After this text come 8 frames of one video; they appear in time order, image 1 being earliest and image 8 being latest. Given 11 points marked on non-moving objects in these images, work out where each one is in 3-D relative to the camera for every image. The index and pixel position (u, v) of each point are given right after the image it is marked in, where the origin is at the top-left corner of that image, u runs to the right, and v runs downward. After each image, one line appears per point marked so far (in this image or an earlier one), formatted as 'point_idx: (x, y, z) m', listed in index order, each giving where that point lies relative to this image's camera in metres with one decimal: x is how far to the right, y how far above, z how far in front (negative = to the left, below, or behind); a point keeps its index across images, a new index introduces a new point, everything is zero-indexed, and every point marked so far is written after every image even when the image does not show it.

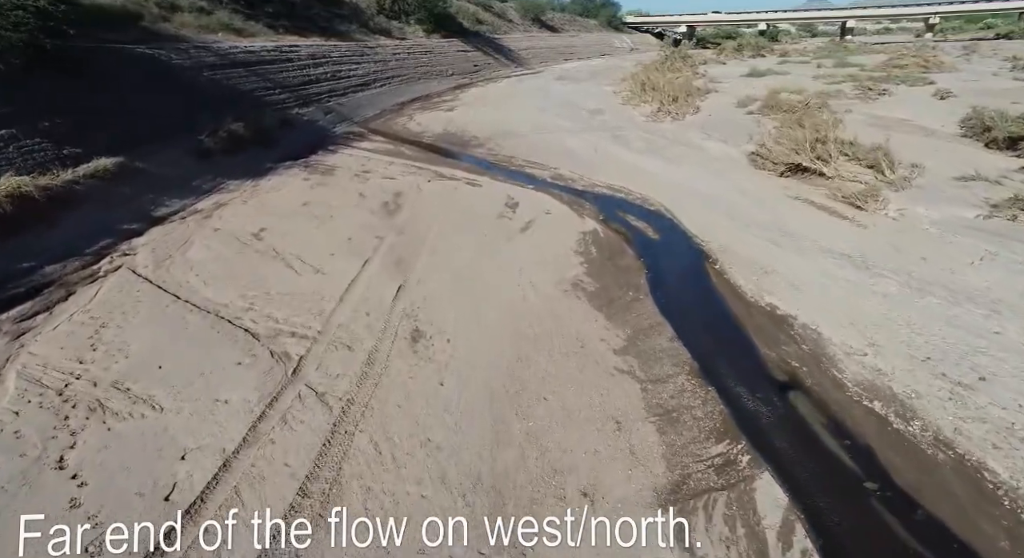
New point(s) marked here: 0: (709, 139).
0: (+5.1, +3.6, +13.7) m
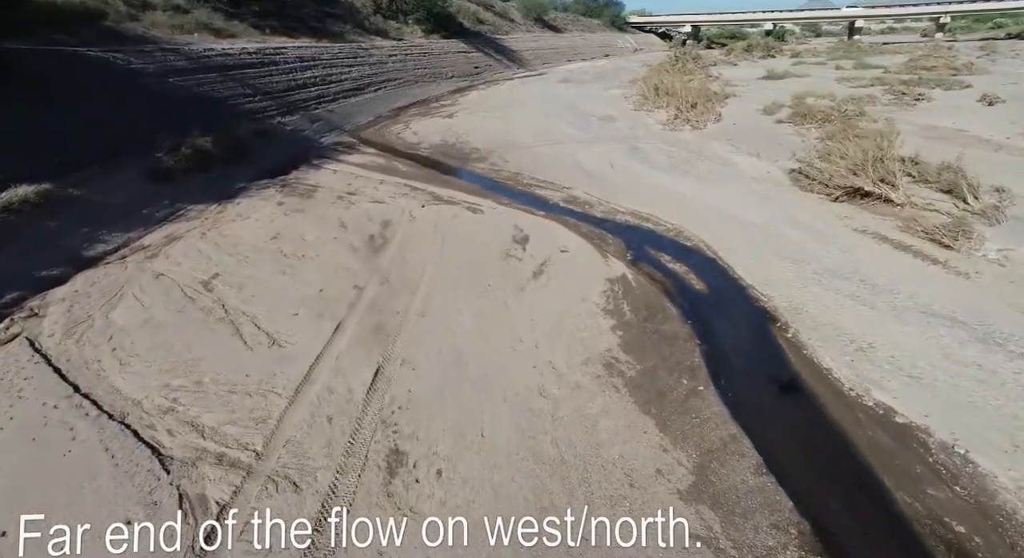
0: (+5.2, +2.9, +12.3) m
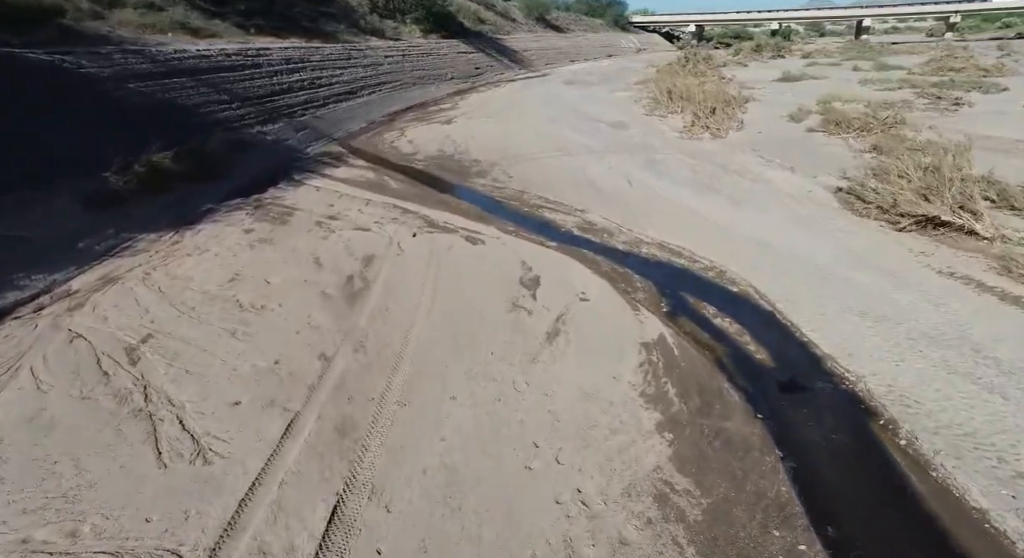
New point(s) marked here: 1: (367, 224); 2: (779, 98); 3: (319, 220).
0: (+5.3, +2.3, +11.0) m
1: (-2.3, +0.8, +8.3) m
2: (+9.4, +6.3, +18.5) m
3: (-3.1, +0.9, +8.5) m
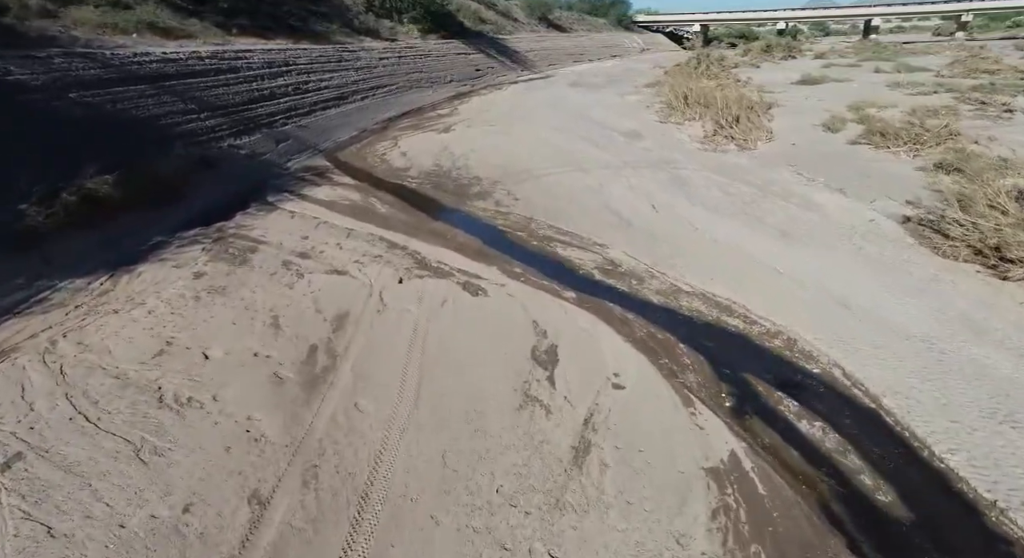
0: (+5.4, +1.7, +9.5) m
1: (-2.2, +0.2, +6.8) m
2: (+9.5, +5.6, +17.1) m
3: (-3.0, +0.3, +7.1) m
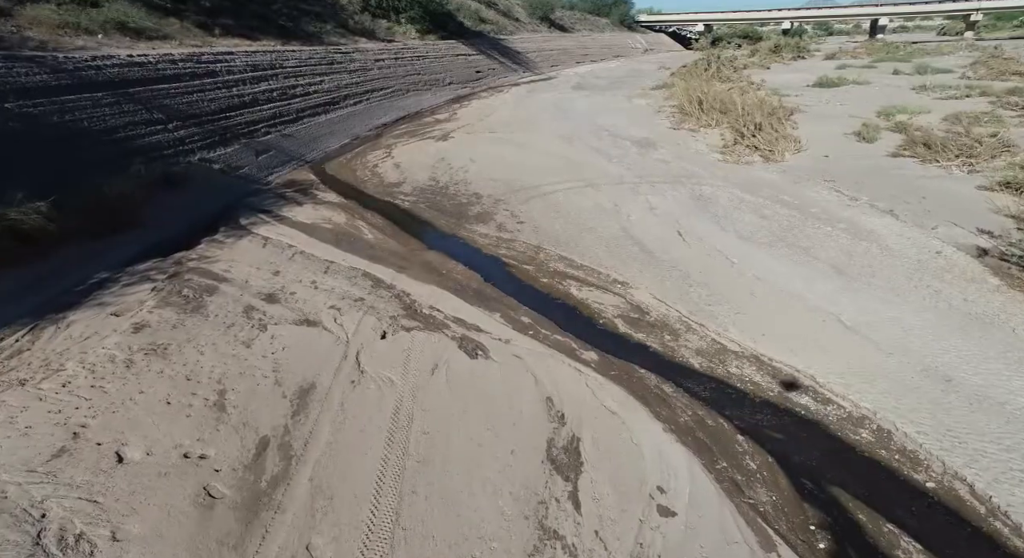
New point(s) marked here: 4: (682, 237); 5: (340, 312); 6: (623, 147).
0: (+5.5, +1.1, +8.4) m
1: (-2.1, -0.4, +5.7) m
2: (+9.5, +5.1, +15.9) m
3: (-2.9, -0.3, +5.9) m
4: (+2.5, +0.7, +7.8) m
5: (-1.9, -0.3, +5.8) m
6: (+2.9, +3.5, +13.9) m
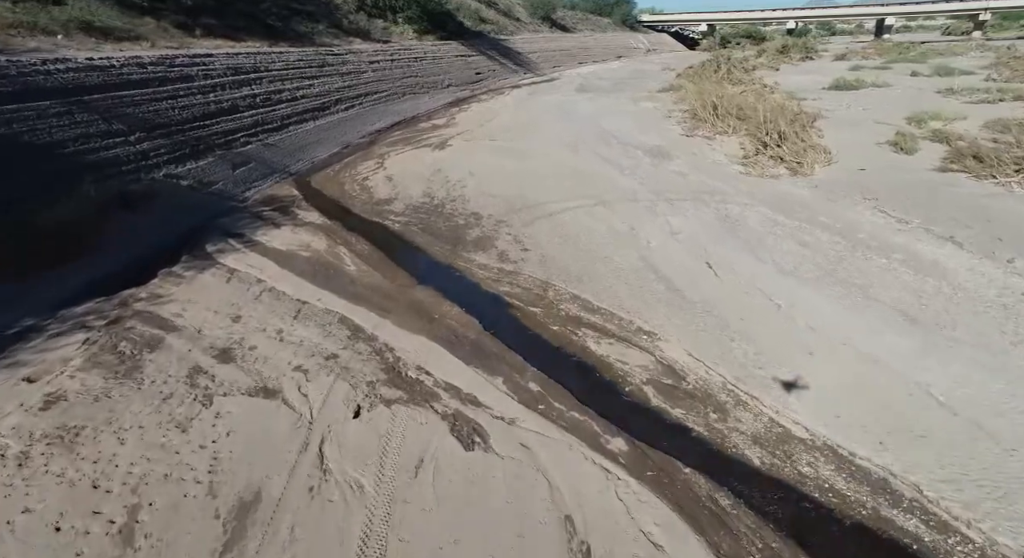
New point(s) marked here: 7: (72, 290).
0: (+5.6, +0.6, +7.3) m
1: (-2.0, -0.9, +4.6) m
2: (+9.6, +4.6, +14.8) m
3: (-2.9, -0.8, +4.8) m
4: (+2.6, +0.2, +6.7) m
5: (-1.9, -0.9, +4.7) m
6: (+3.0, +3.0, +12.8) m
7: (-5.1, 0.0, +6.3) m
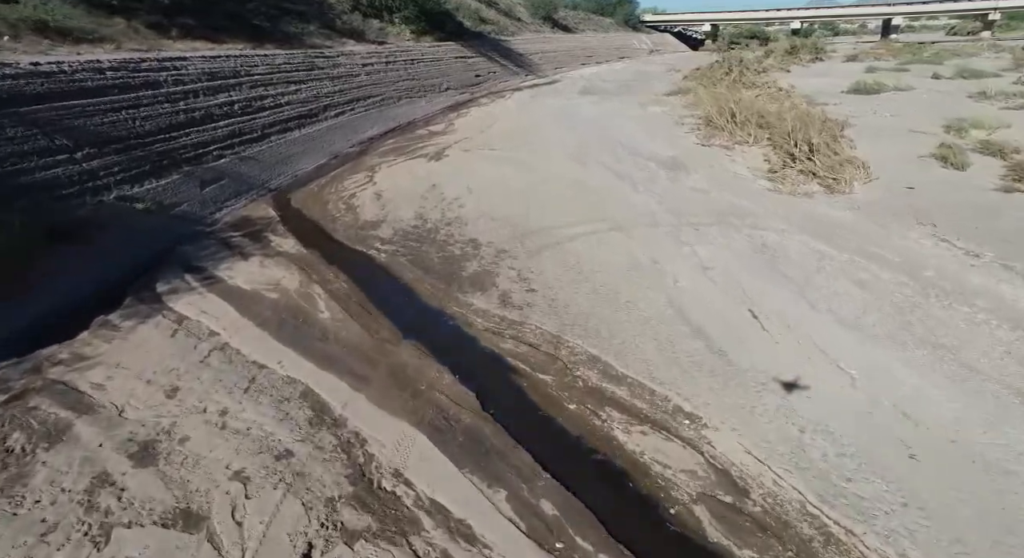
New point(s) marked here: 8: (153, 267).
0: (+5.6, +0.1, +6.1) m
1: (-2.0, -1.4, +3.5) m
2: (+9.7, +4.0, +13.7) m
3: (-2.8, -1.3, +3.7) m
4: (+2.6, -0.4, +5.5) m
5: (-1.8, -1.4, +3.6) m
6: (+3.0, +2.5, +11.6) m
7: (-5.1, -0.5, +5.1) m
8: (-4.7, +0.2, +7.0) m
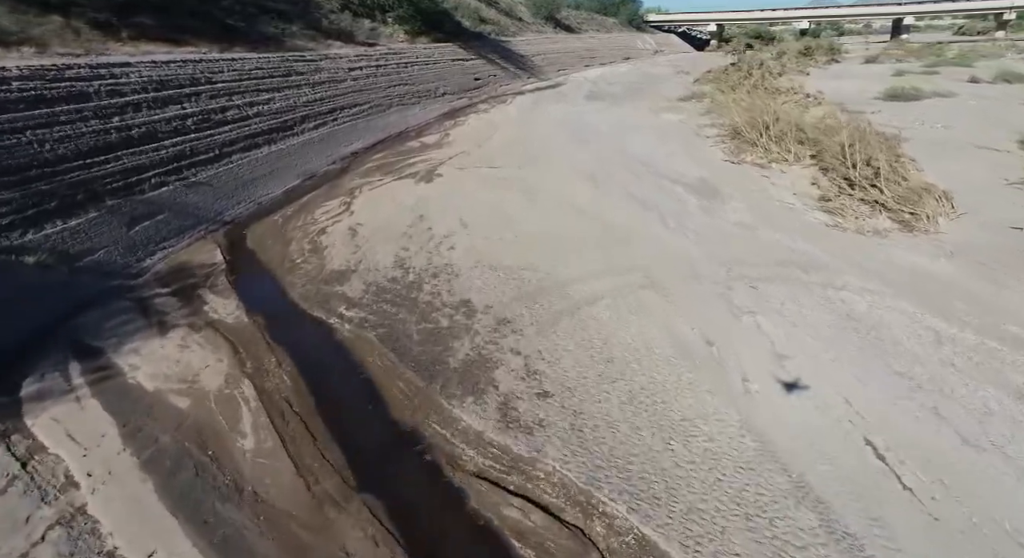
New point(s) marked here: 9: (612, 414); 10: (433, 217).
0: (+5.6, -0.8, +4.2) m
1: (-2.0, -2.3, +1.6) m
2: (+9.7, +3.1, +11.8) m
3: (-2.8, -2.2, +1.8) m
4: (+2.6, -1.3, +3.6) m
5: (-1.8, -2.3, +1.7) m
6: (+3.1, +1.6, +9.8) m
7: (-5.0, -1.4, +3.2) m
8: (-4.7, -0.6, +5.1) m
9: (+0.8, -1.1, +4.3) m
10: (-1.4, +1.1, +8.9) m
